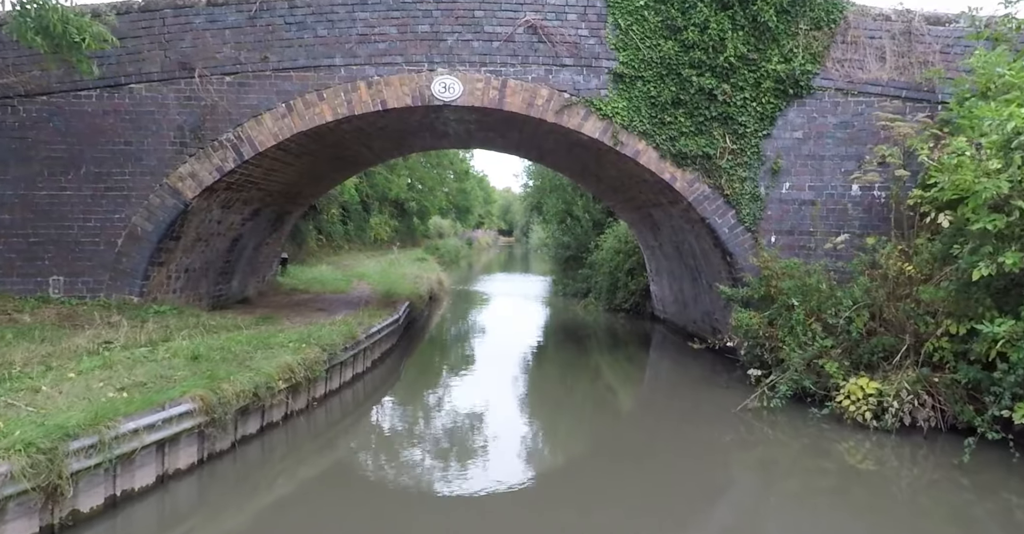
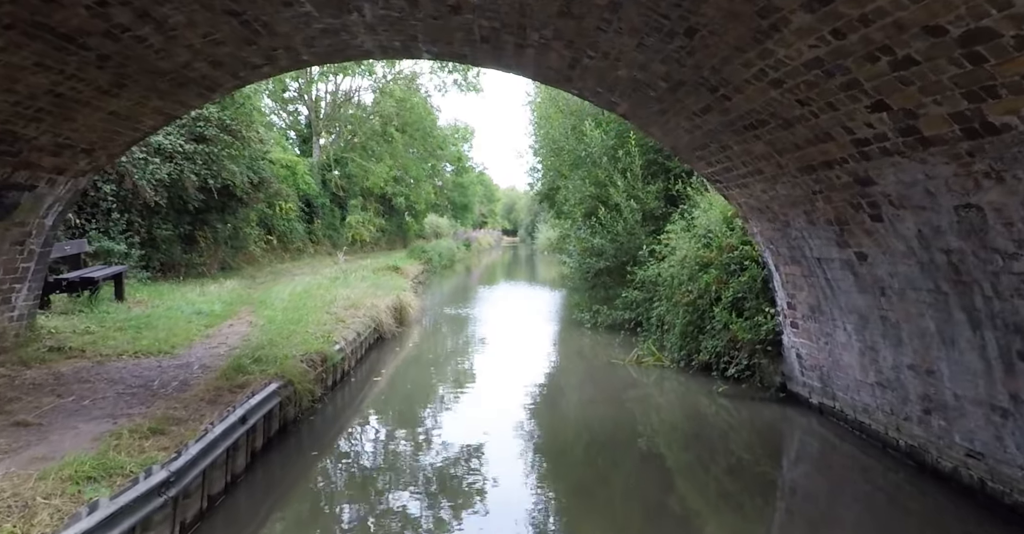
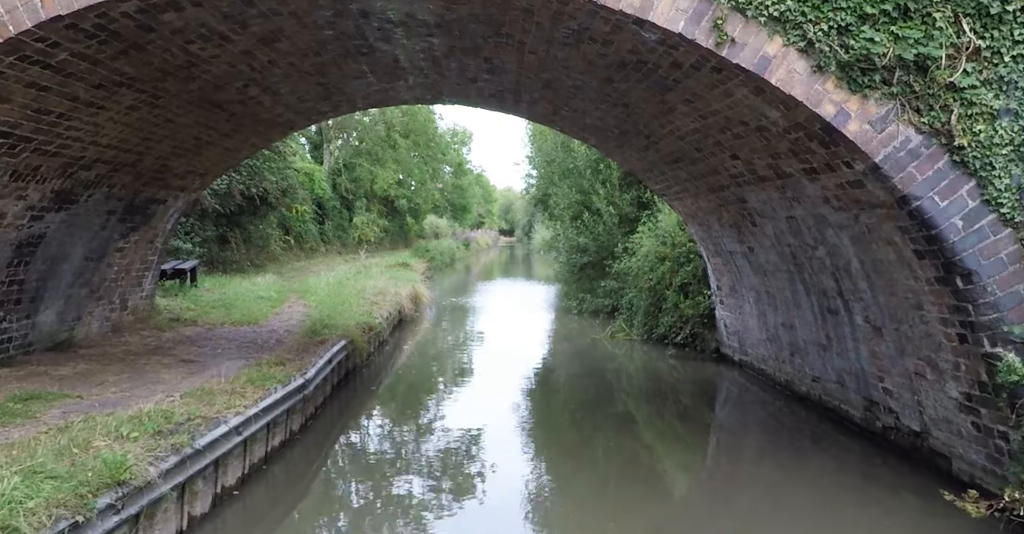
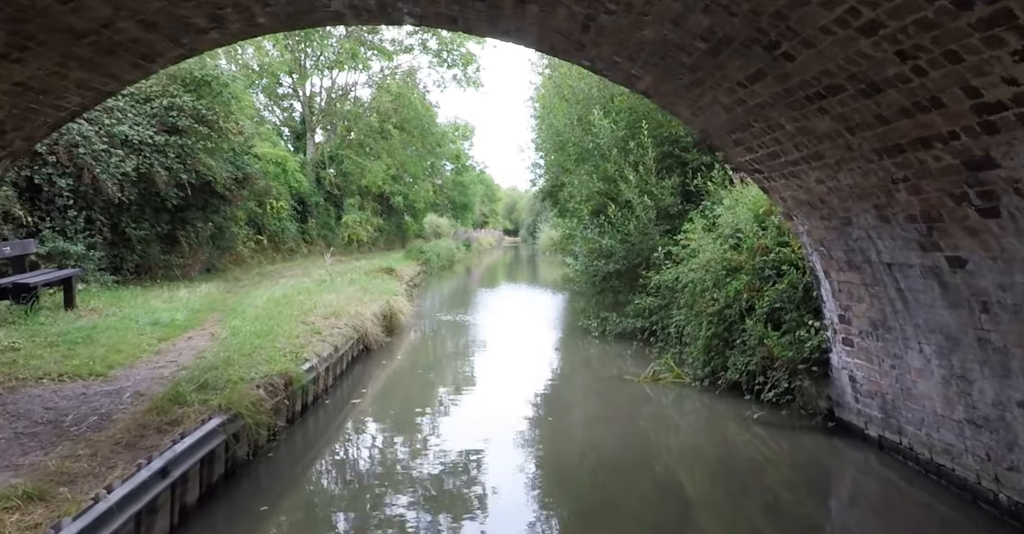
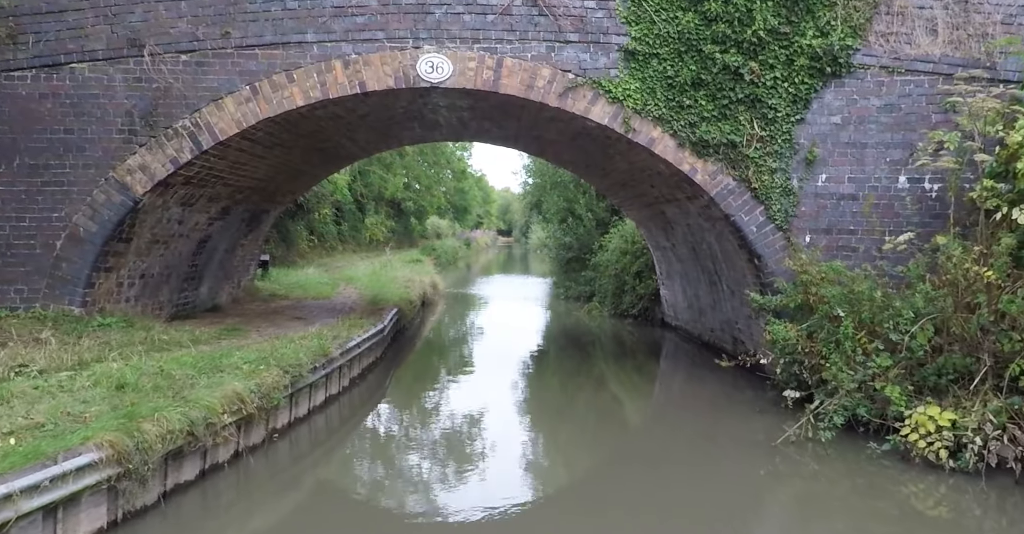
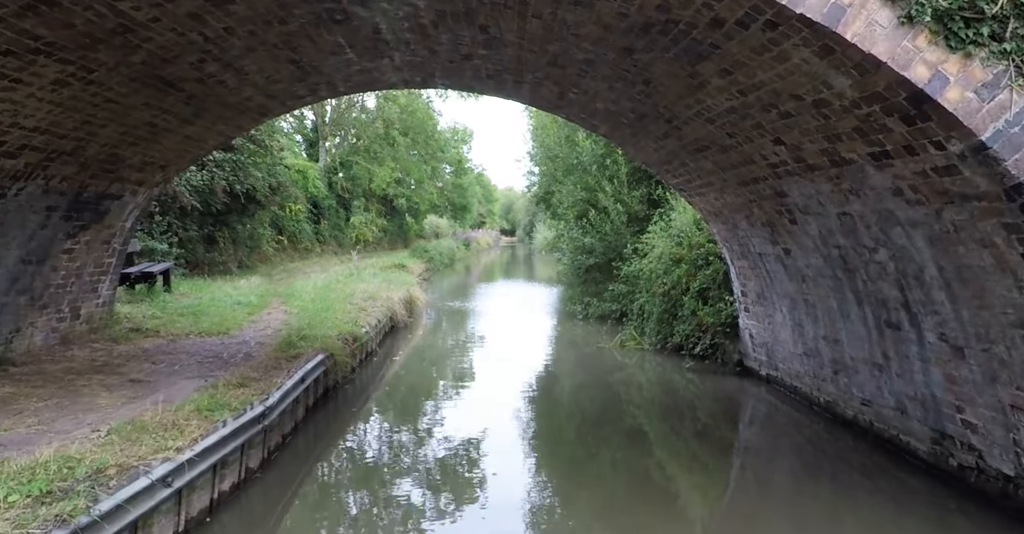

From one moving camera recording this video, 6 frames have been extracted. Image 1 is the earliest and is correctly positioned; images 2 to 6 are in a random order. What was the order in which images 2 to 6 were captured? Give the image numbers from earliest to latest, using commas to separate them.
5, 3, 6, 2, 4
